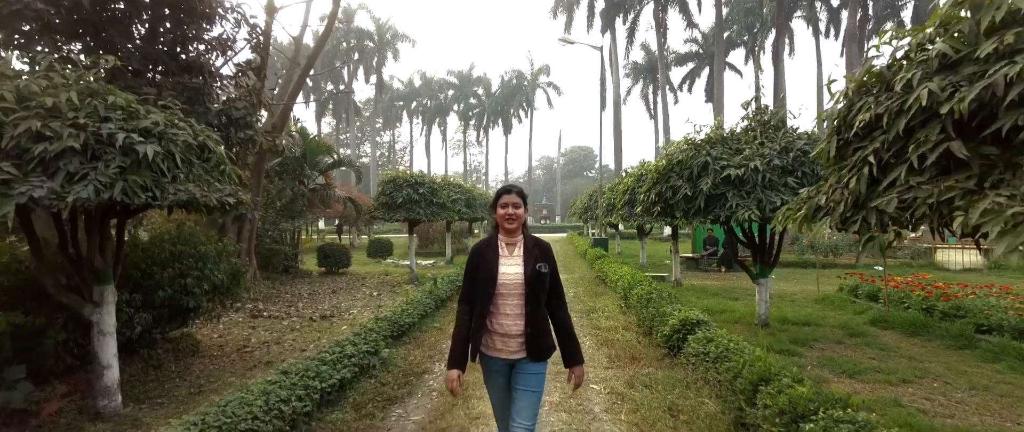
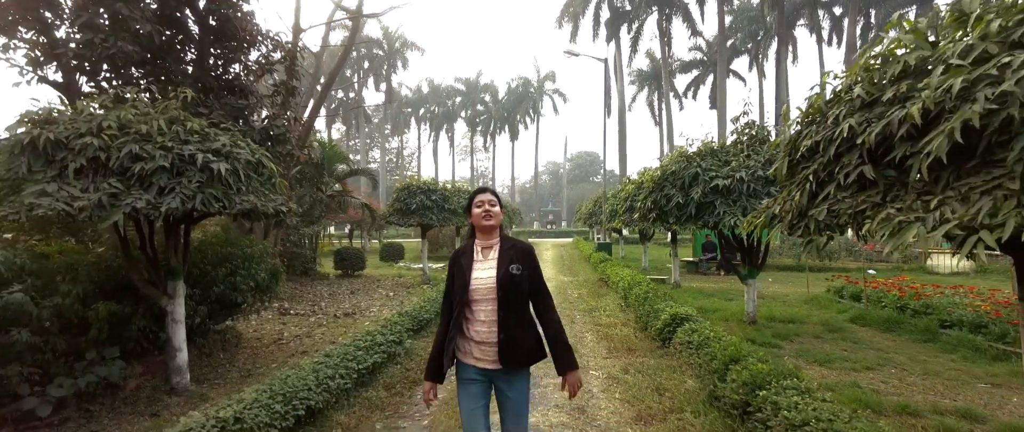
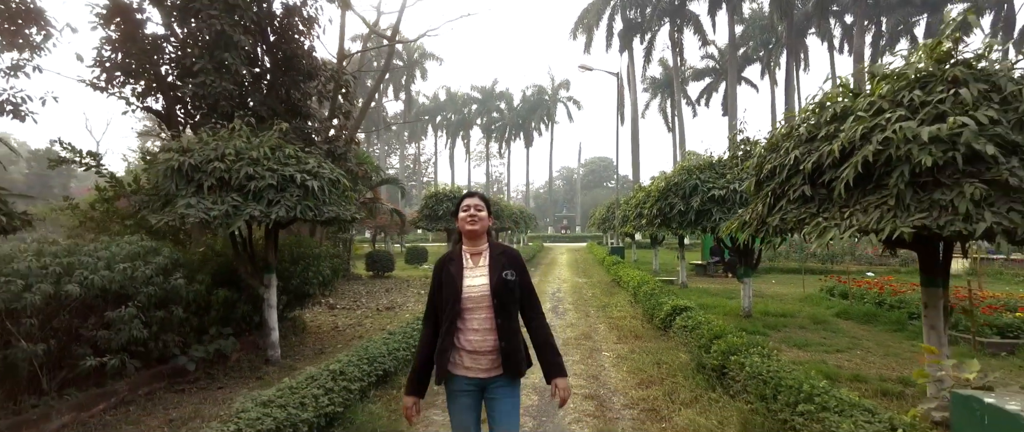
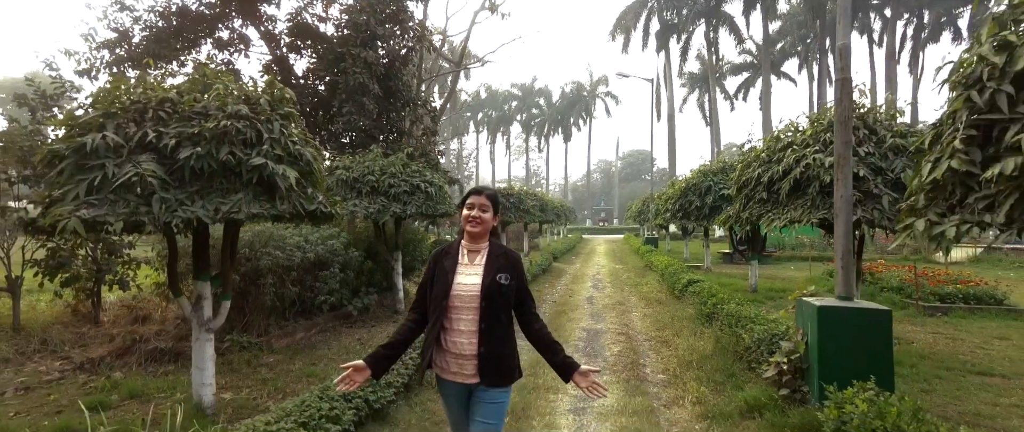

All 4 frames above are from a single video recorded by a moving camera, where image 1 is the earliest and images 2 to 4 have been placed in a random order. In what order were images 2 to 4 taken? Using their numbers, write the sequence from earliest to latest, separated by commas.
2, 3, 4
